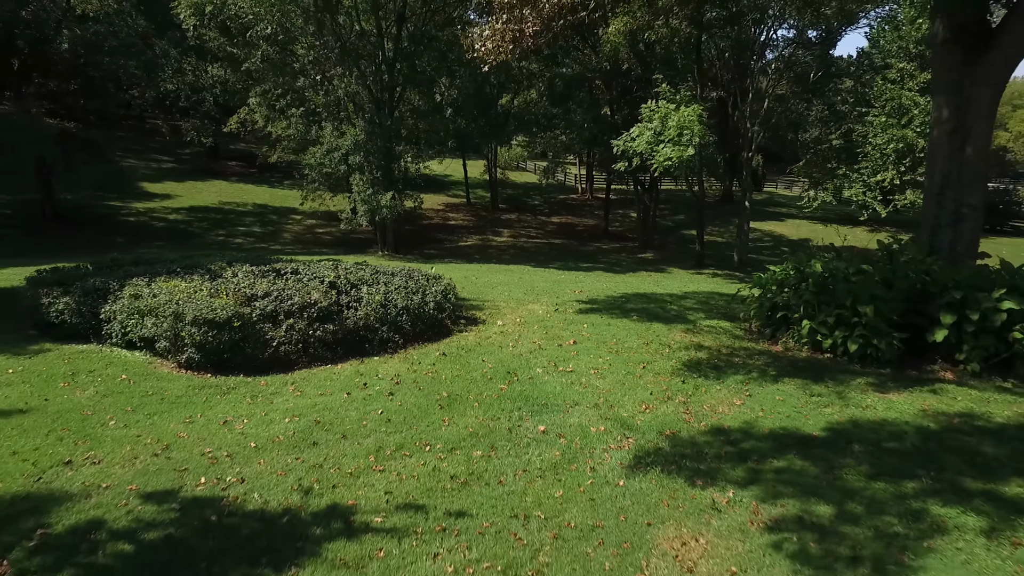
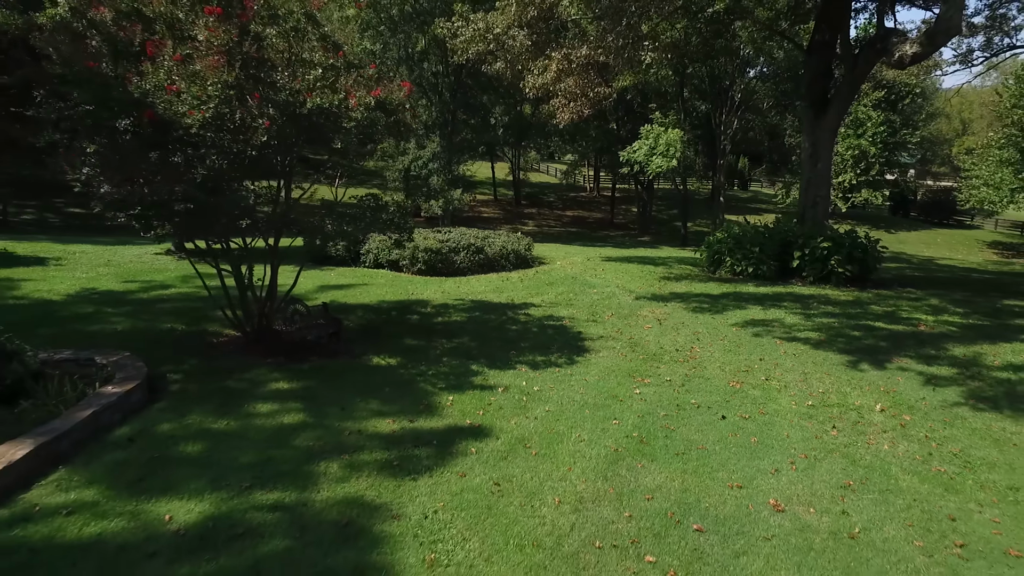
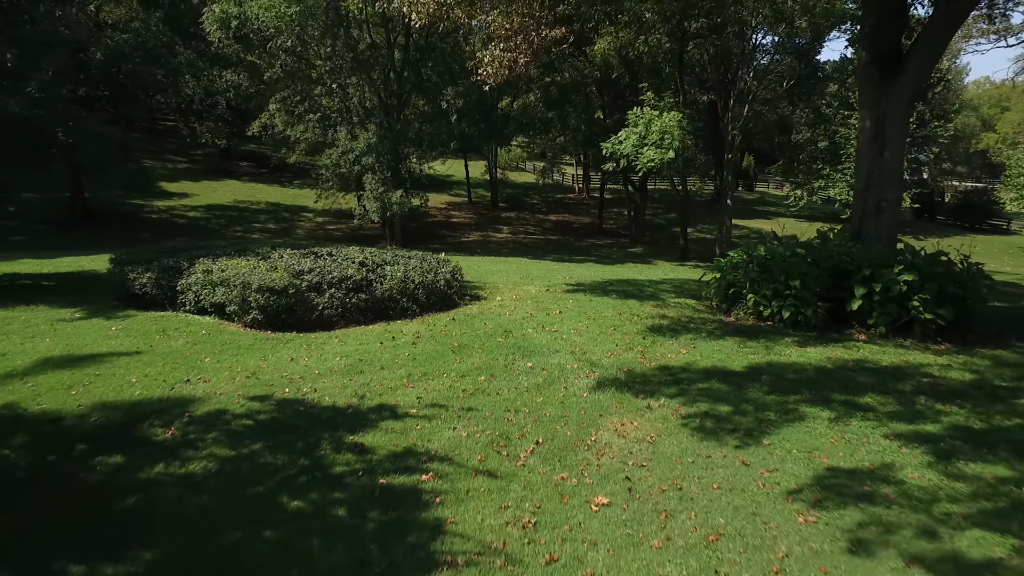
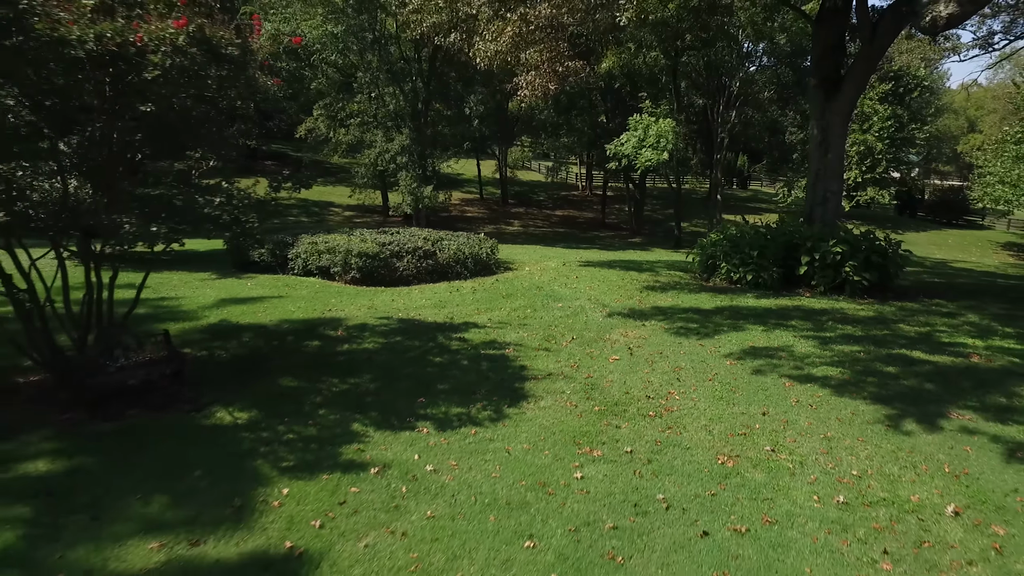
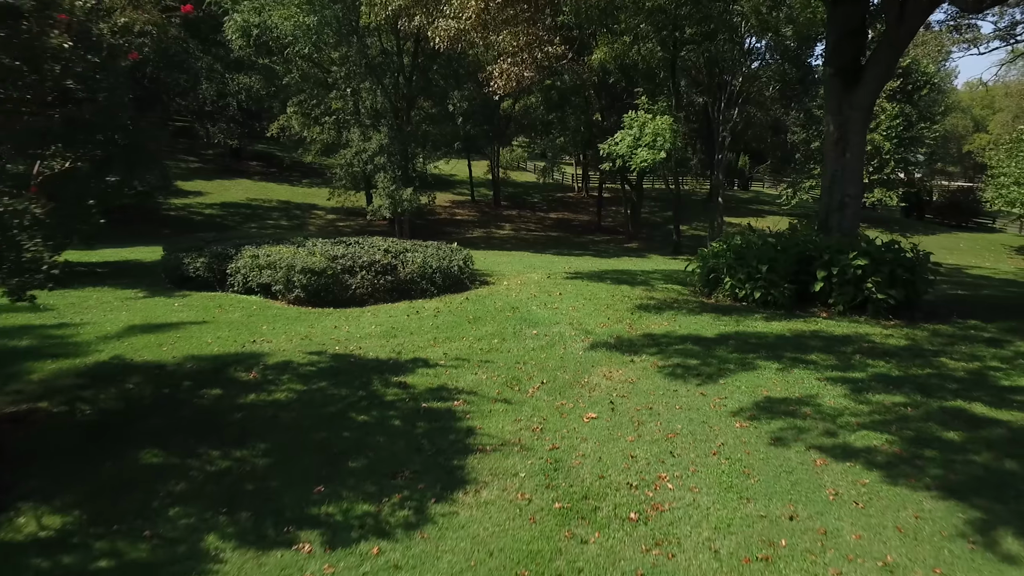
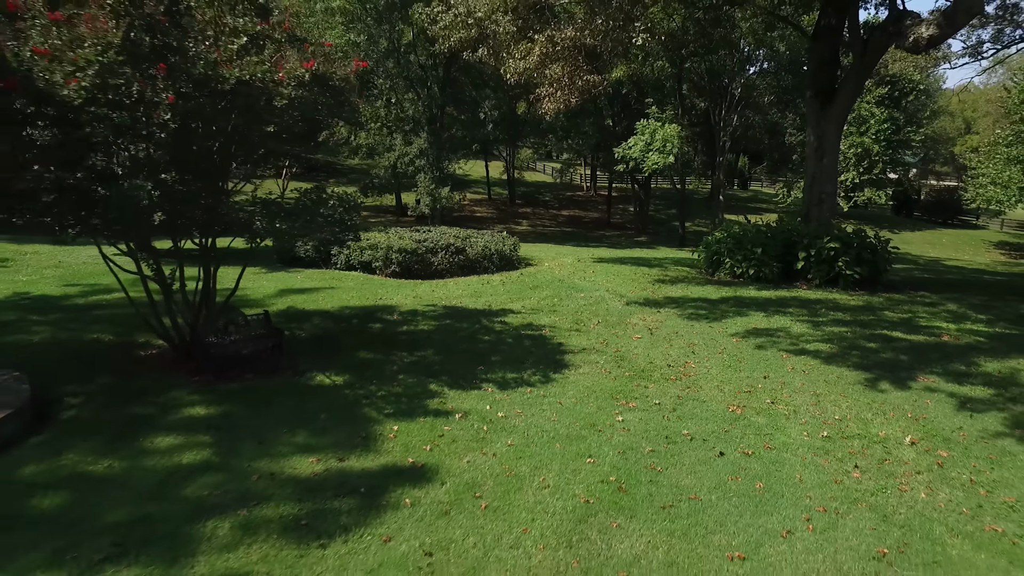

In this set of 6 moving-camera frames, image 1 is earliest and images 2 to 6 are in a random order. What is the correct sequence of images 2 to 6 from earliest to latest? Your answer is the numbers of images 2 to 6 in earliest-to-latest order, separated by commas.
3, 5, 4, 6, 2
